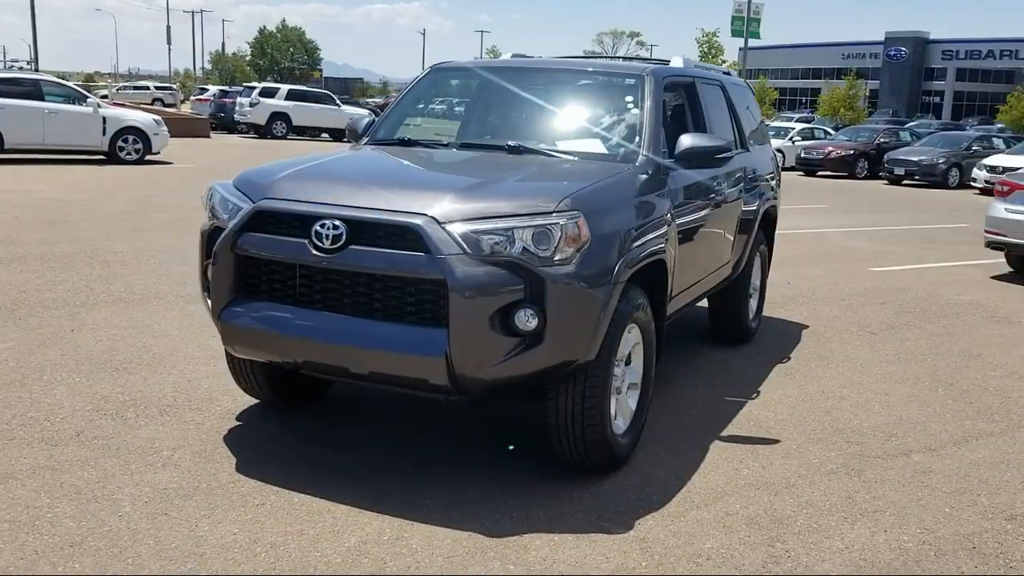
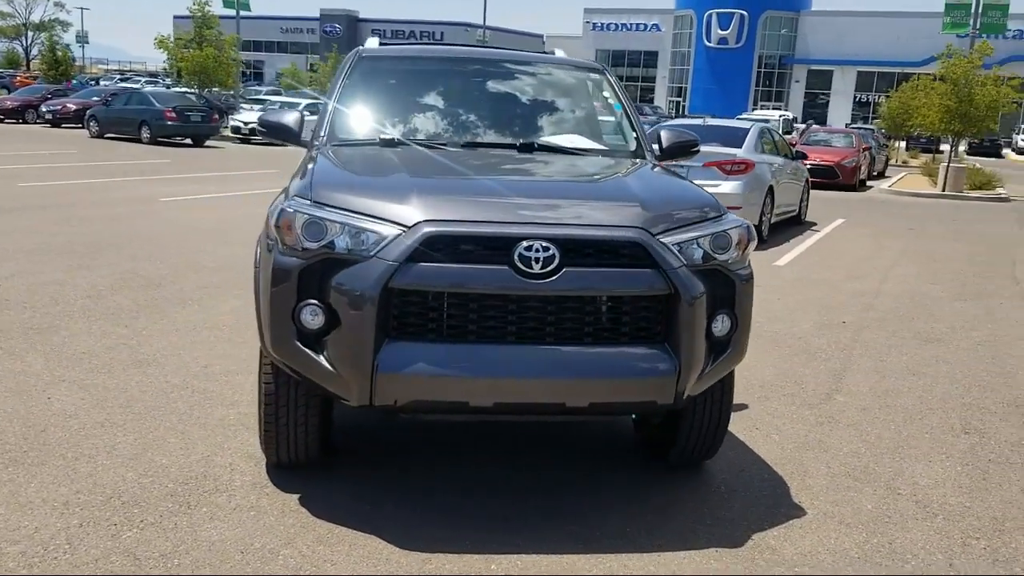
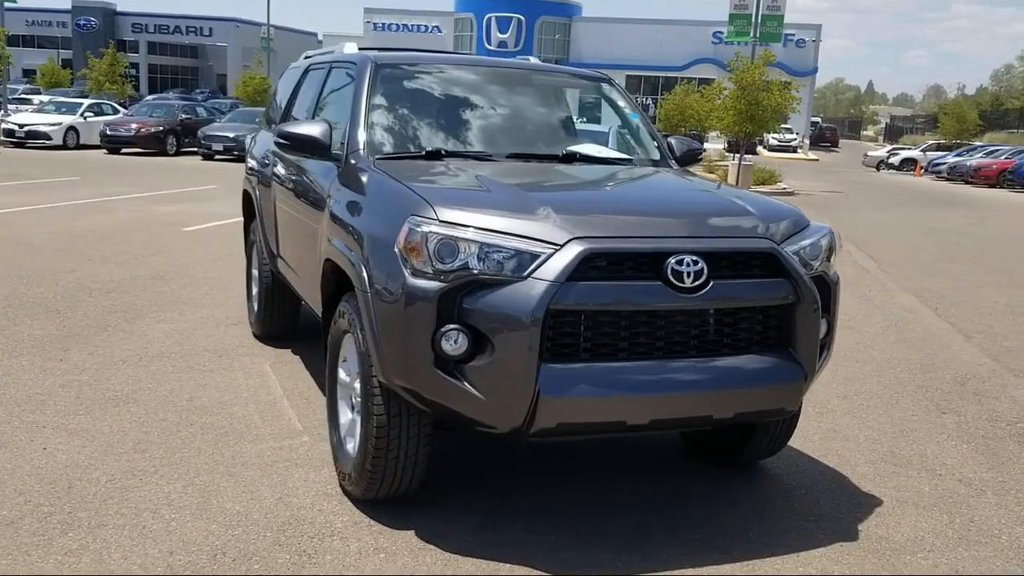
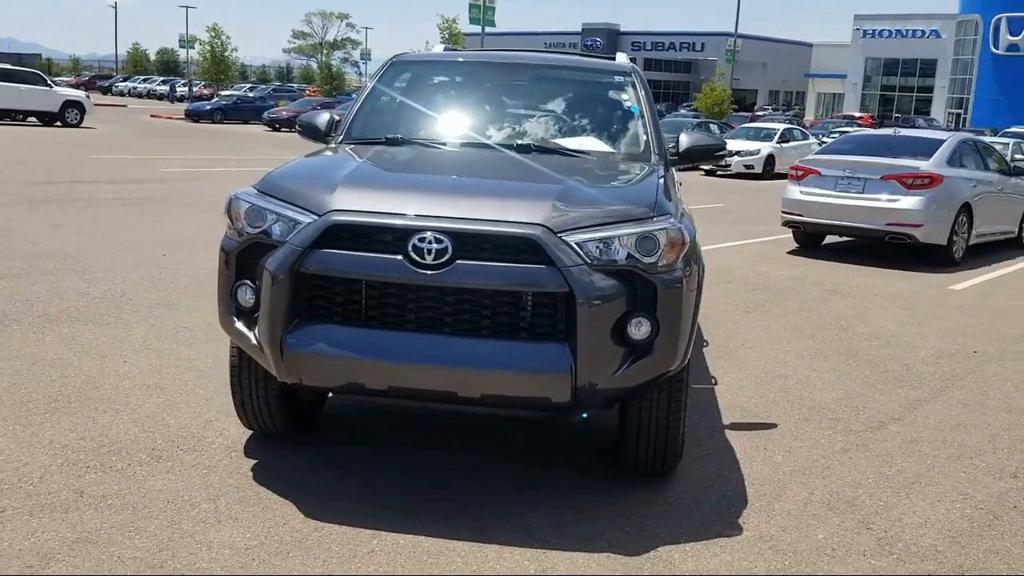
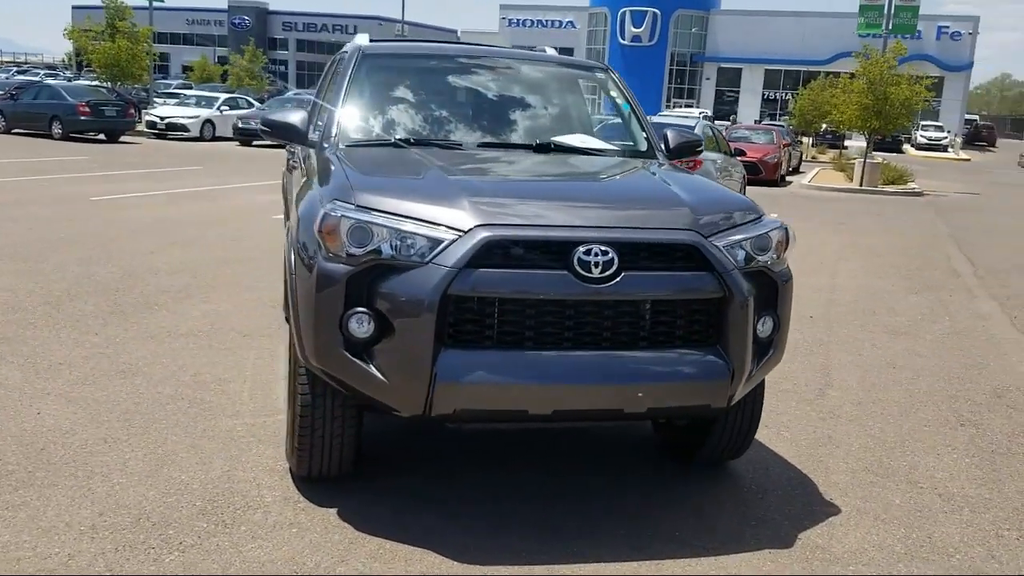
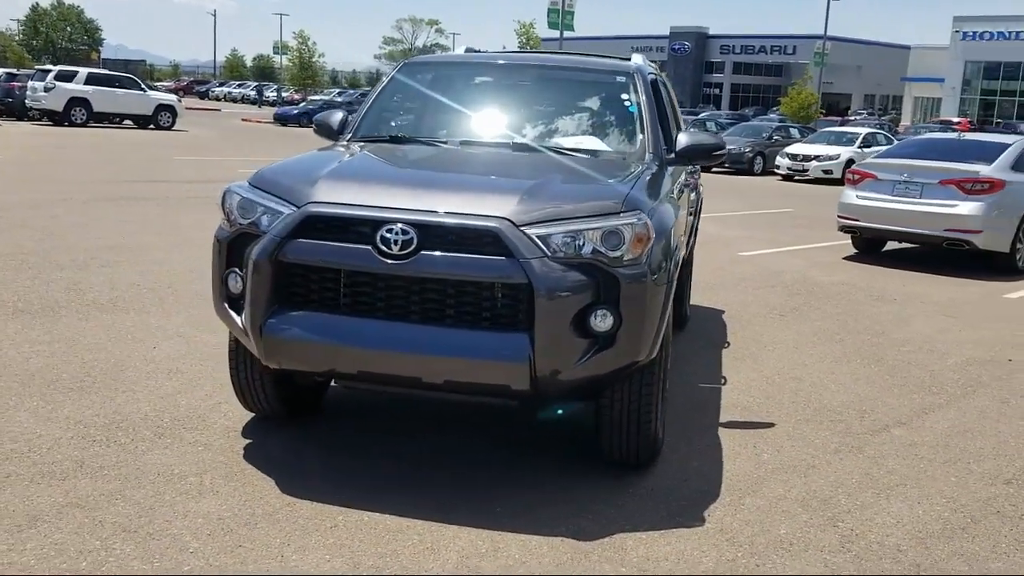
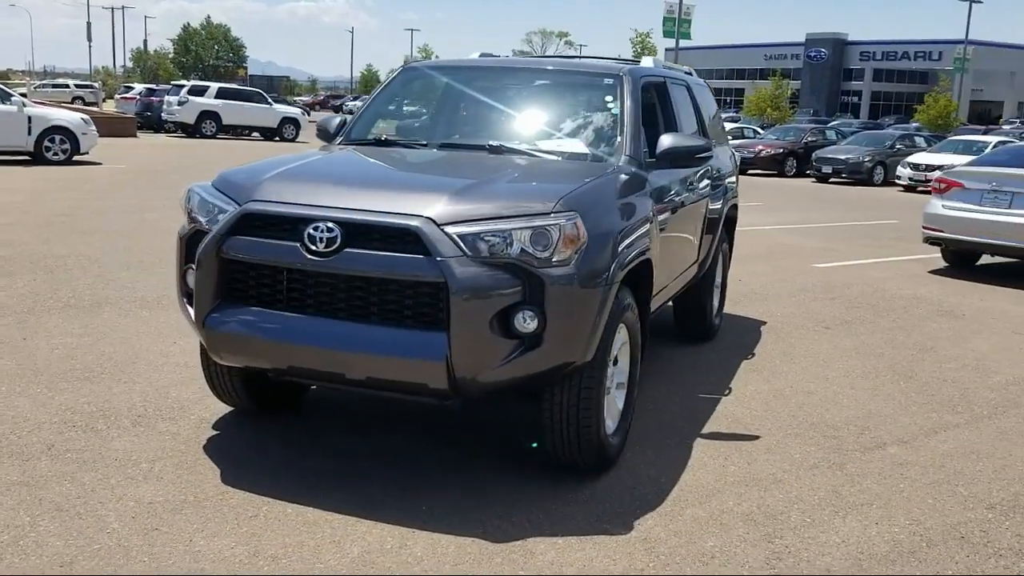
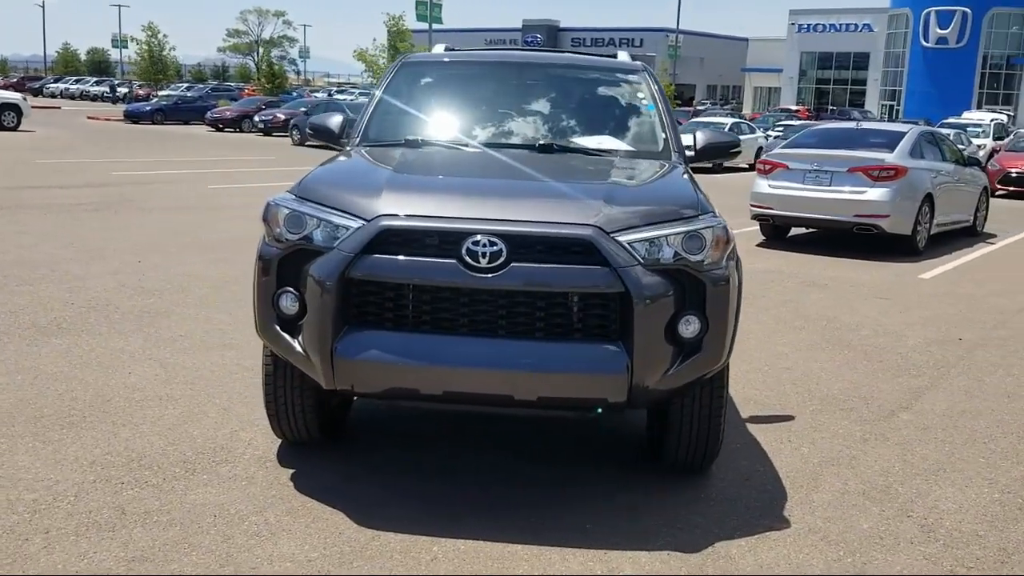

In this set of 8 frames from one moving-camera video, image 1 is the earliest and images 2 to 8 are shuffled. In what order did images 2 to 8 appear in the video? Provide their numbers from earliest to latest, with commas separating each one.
7, 6, 4, 8, 2, 5, 3
